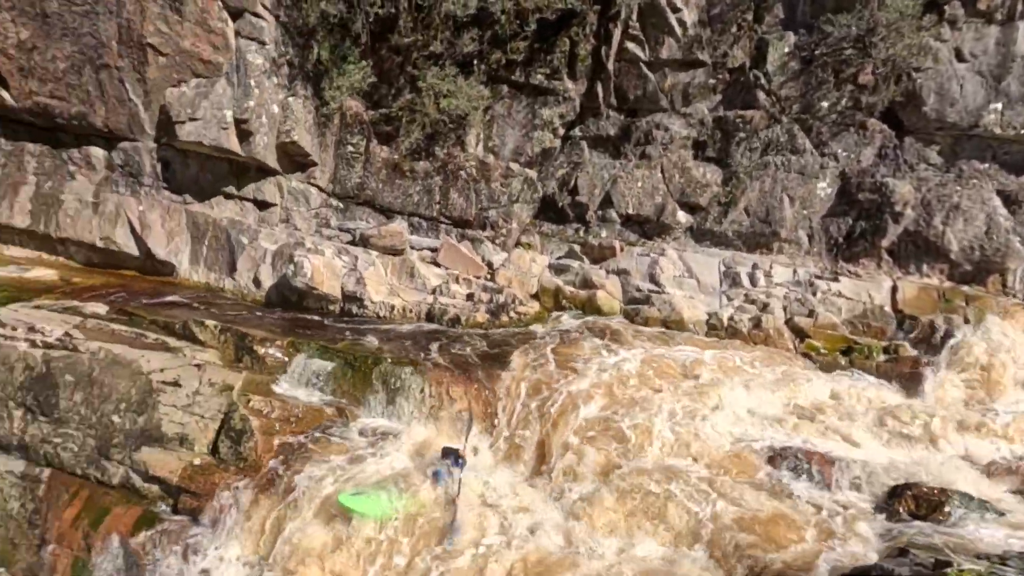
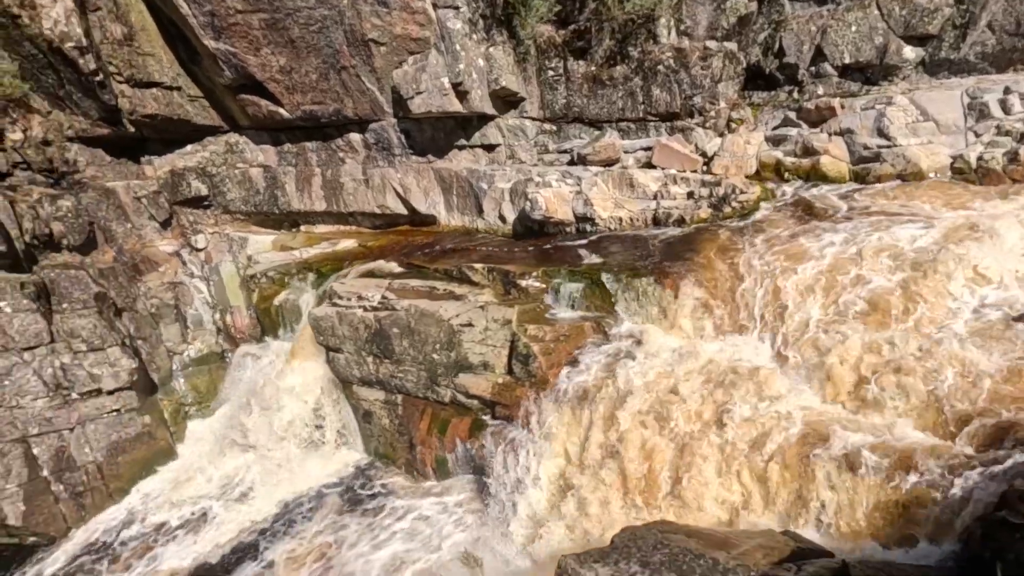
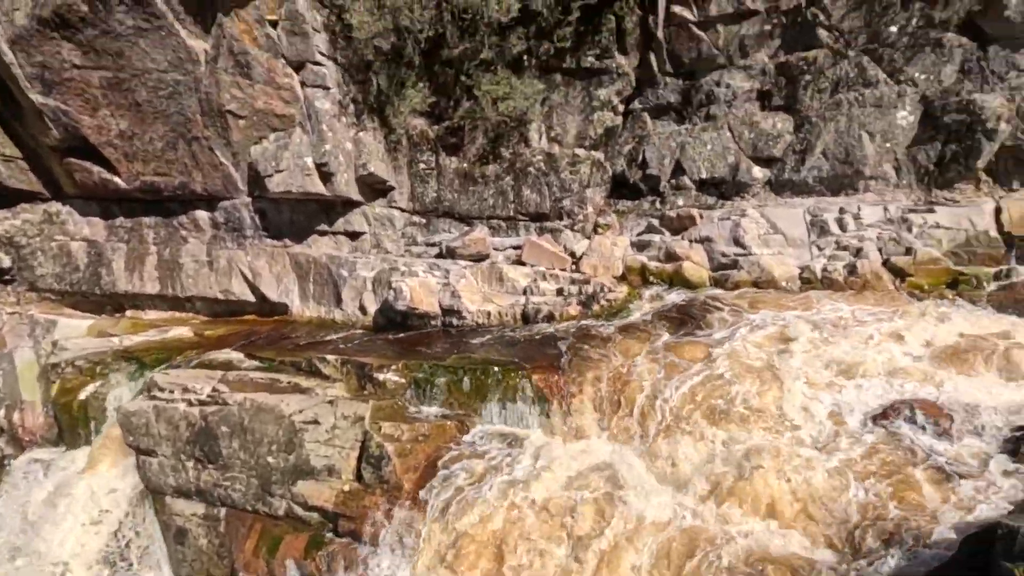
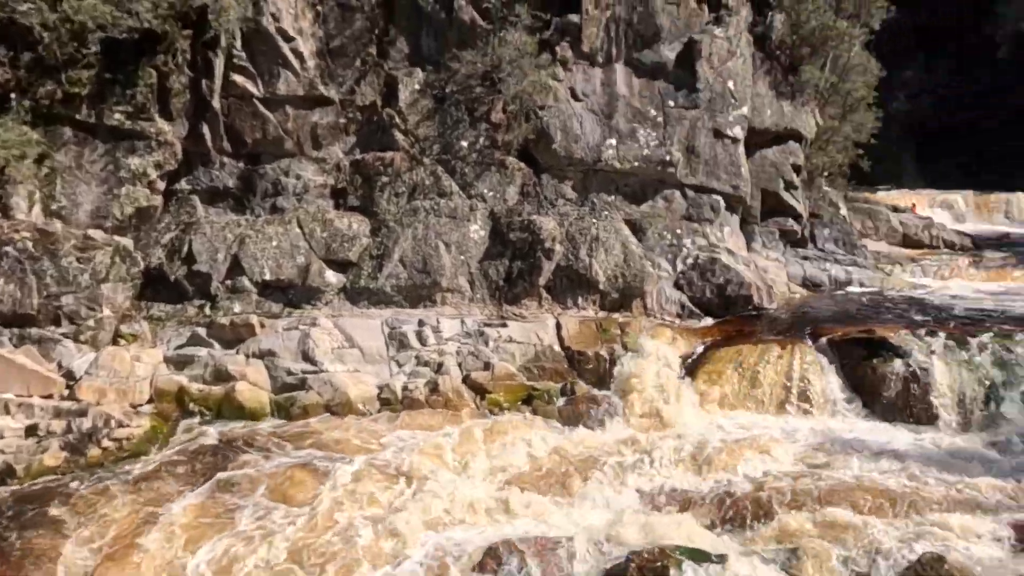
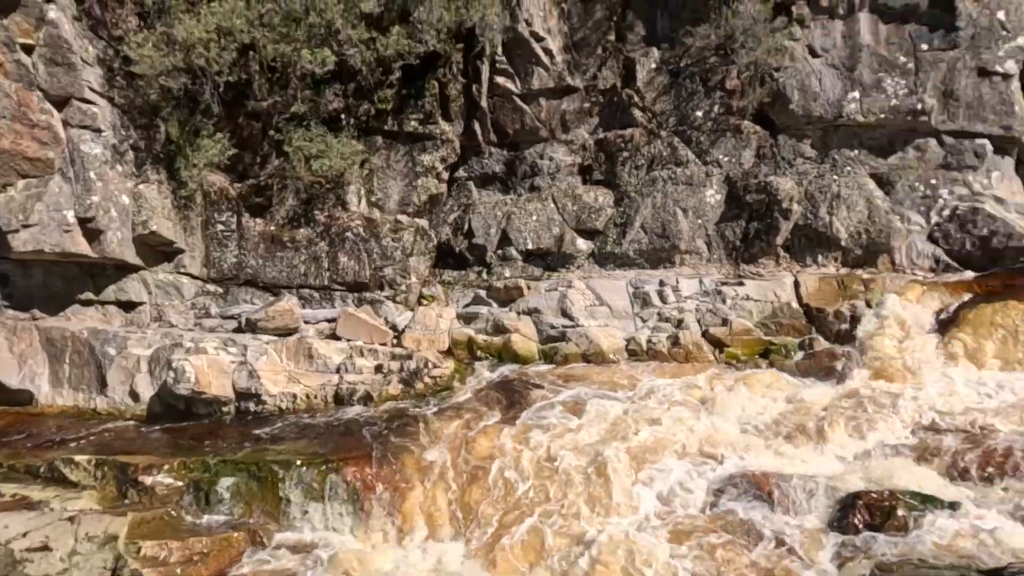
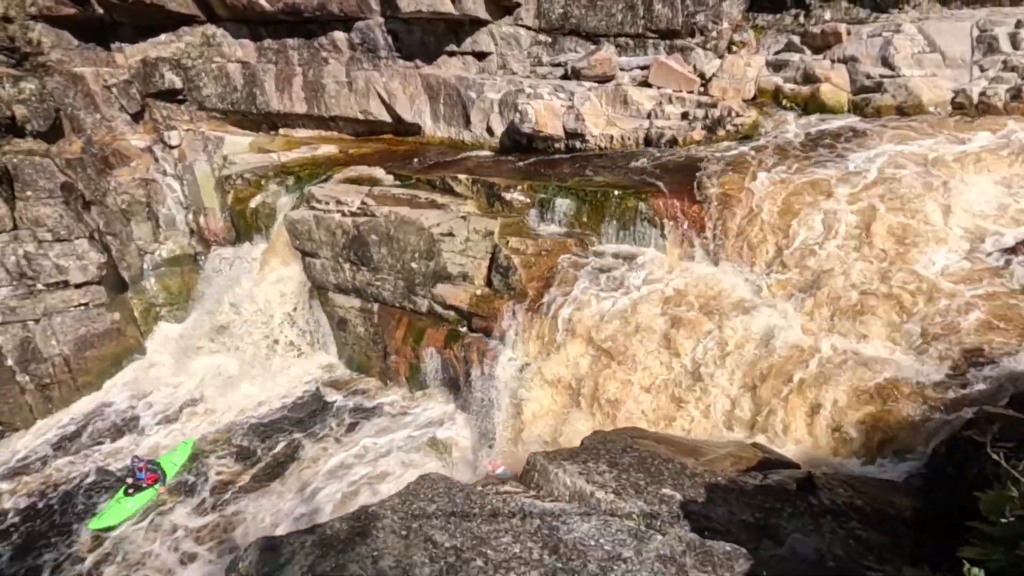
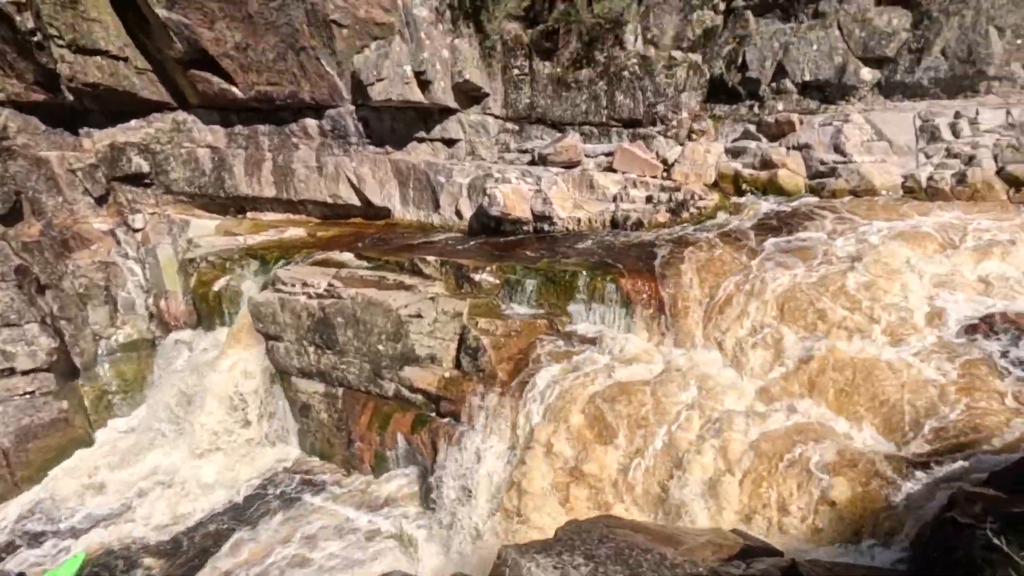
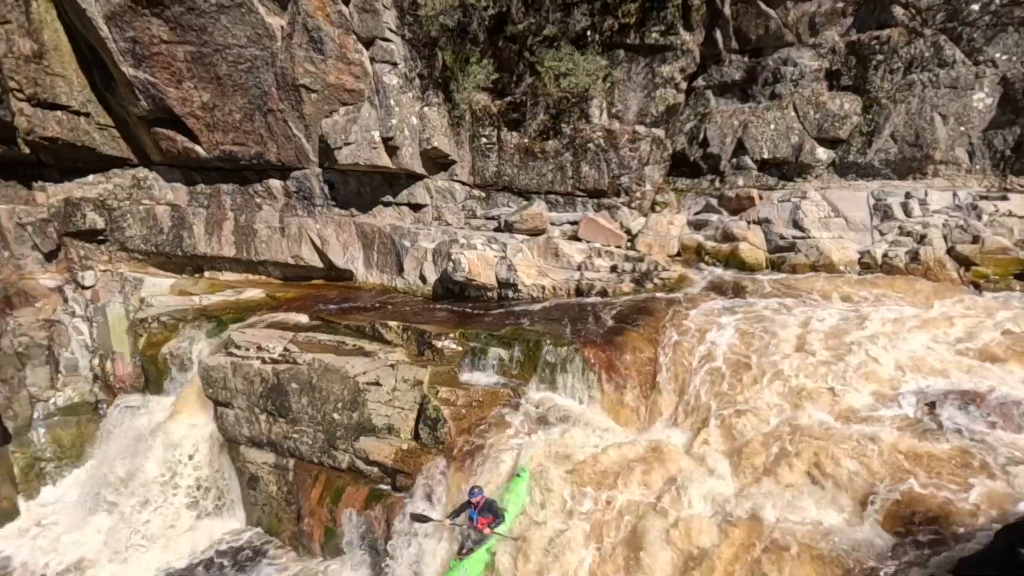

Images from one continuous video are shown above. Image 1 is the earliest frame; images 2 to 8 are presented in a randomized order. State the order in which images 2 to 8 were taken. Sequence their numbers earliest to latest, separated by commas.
8, 2, 6, 7, 3, 5, 4
